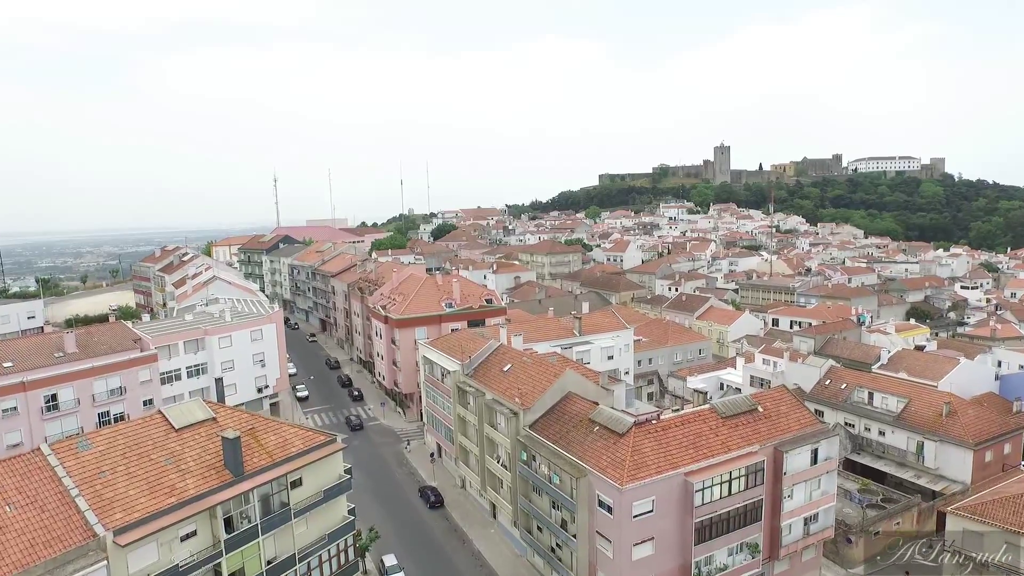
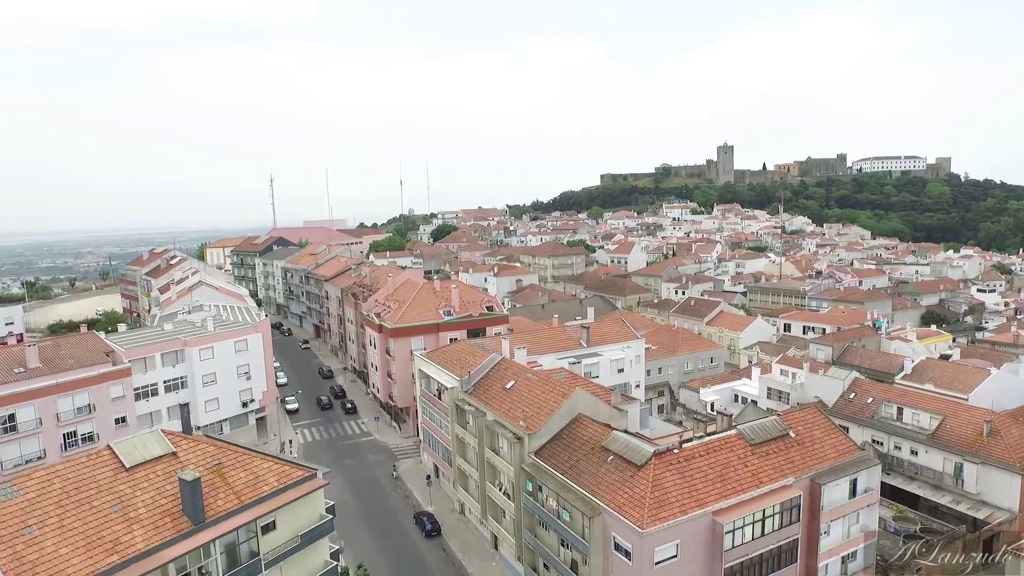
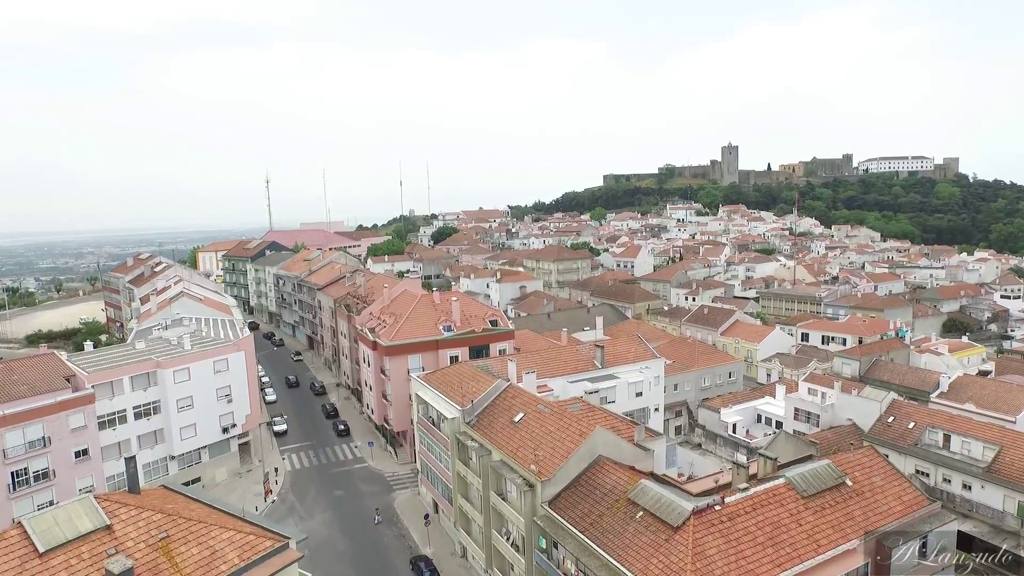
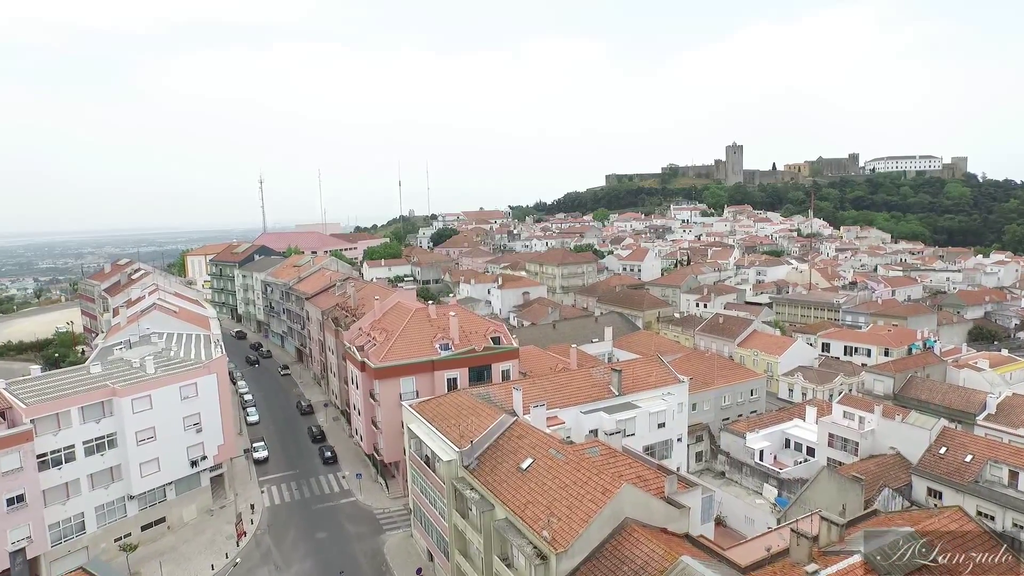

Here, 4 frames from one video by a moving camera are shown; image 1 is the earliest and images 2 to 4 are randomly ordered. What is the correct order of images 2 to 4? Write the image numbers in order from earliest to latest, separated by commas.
2, 3, 4
